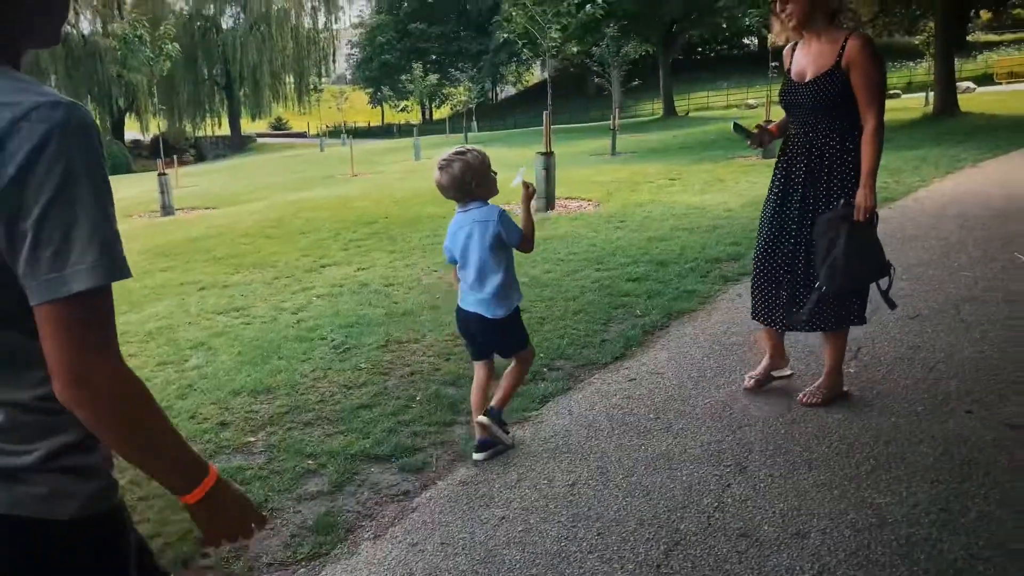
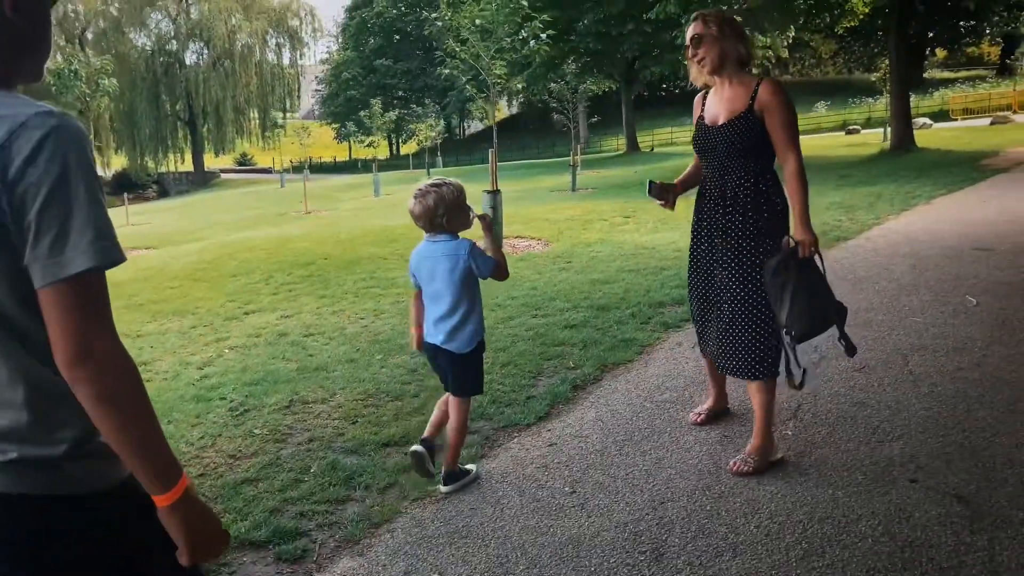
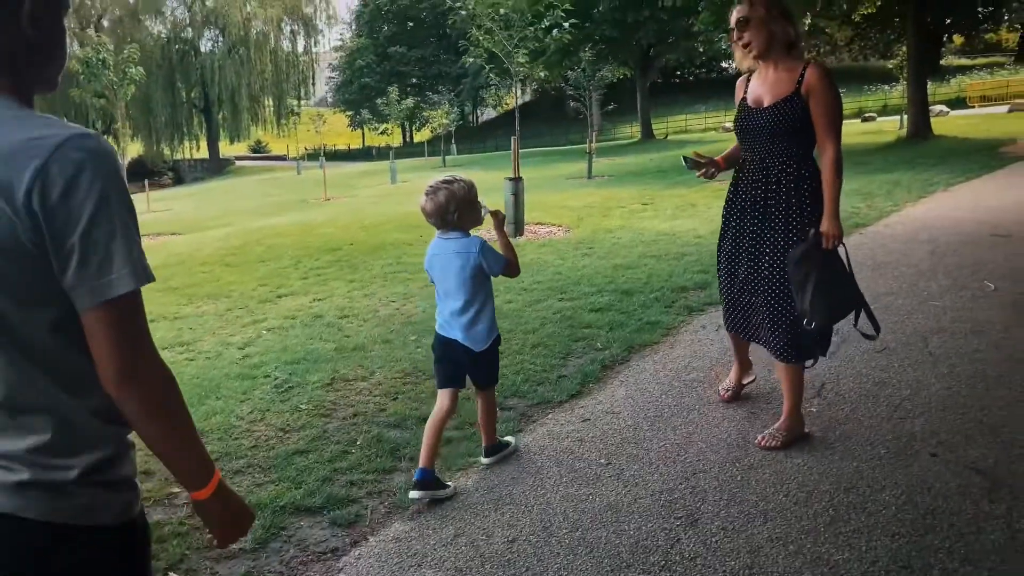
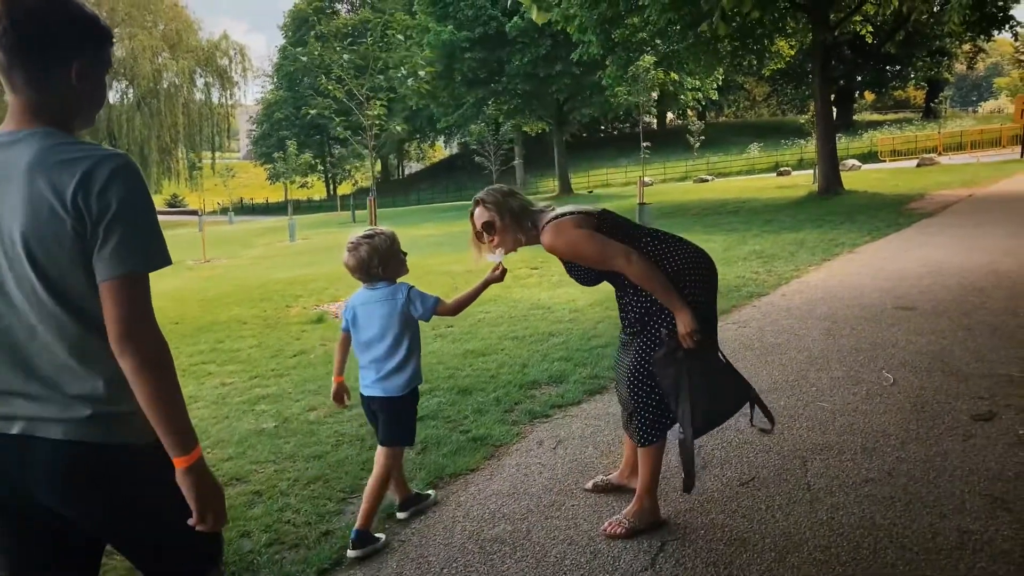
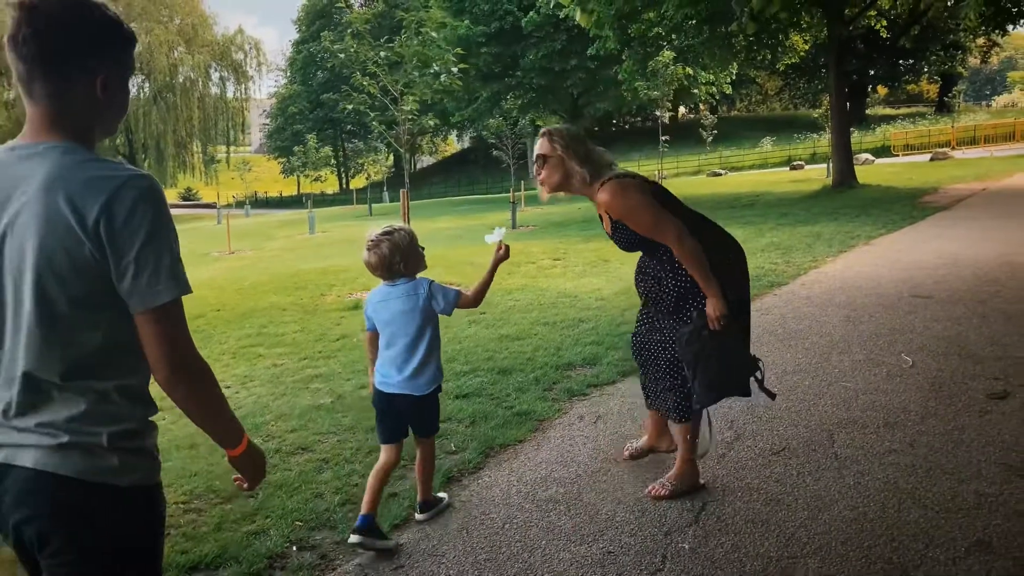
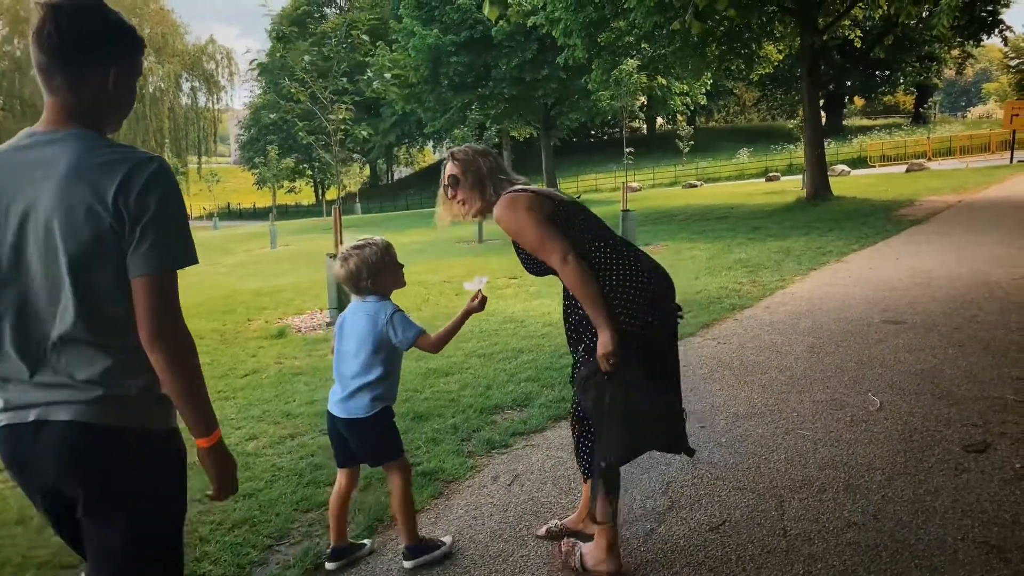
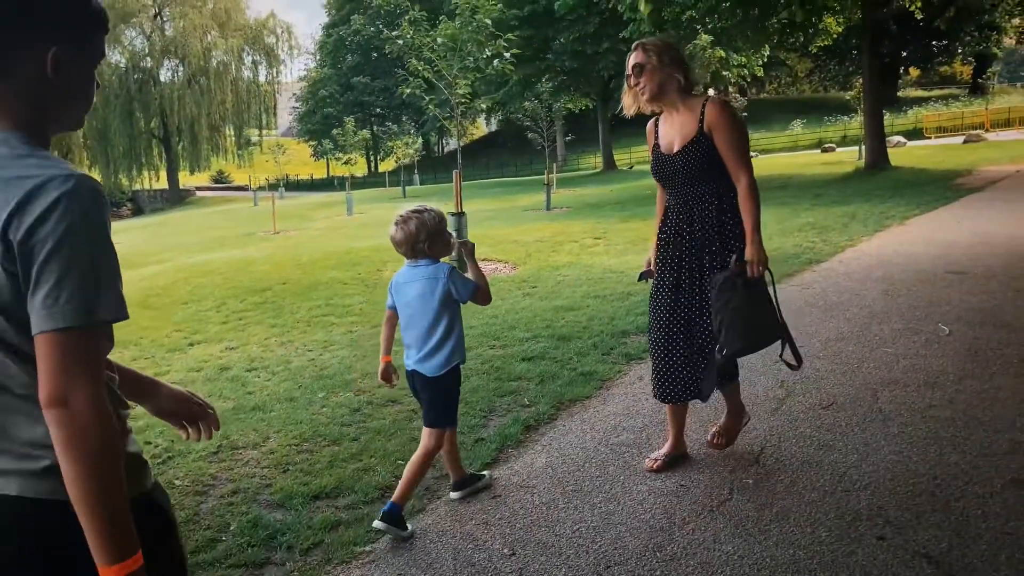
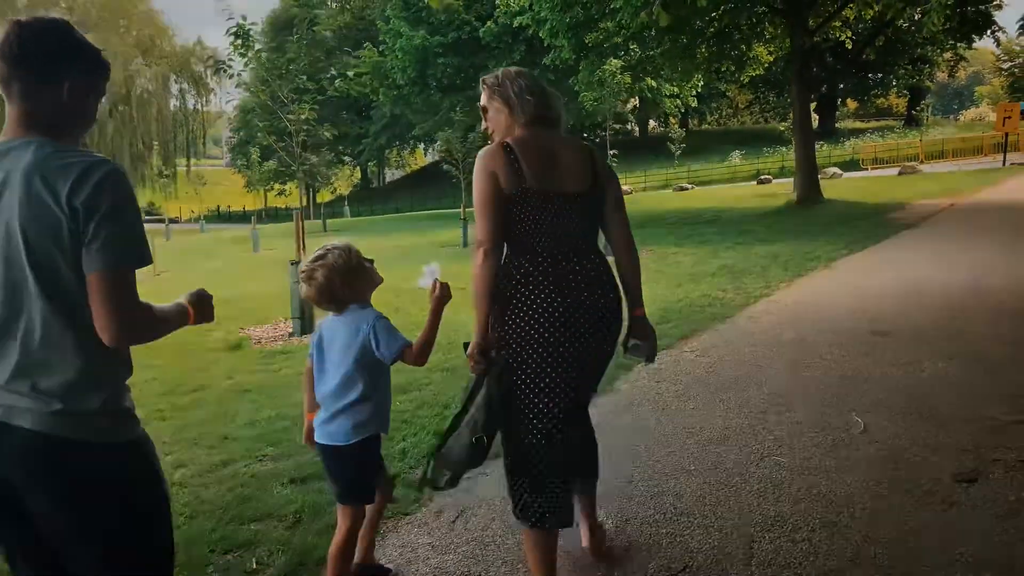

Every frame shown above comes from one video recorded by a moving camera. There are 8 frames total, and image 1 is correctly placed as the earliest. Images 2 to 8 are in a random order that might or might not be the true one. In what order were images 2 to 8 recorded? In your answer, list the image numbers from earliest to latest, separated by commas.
3, 2, 7, 5, 4, 6, 8
